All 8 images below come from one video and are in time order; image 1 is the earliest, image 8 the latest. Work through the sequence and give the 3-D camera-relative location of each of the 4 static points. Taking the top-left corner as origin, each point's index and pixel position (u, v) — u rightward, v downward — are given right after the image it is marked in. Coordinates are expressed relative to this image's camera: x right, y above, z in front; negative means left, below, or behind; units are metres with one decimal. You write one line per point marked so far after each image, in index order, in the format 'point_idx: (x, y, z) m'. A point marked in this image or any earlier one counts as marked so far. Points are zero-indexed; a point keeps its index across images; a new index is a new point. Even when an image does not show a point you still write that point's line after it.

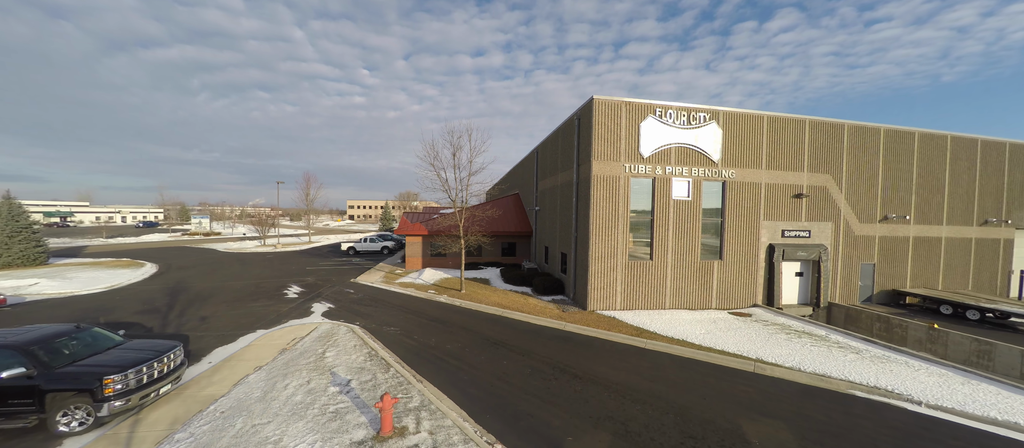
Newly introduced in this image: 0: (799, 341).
0: (+9.7, -3.9, +10.3) m
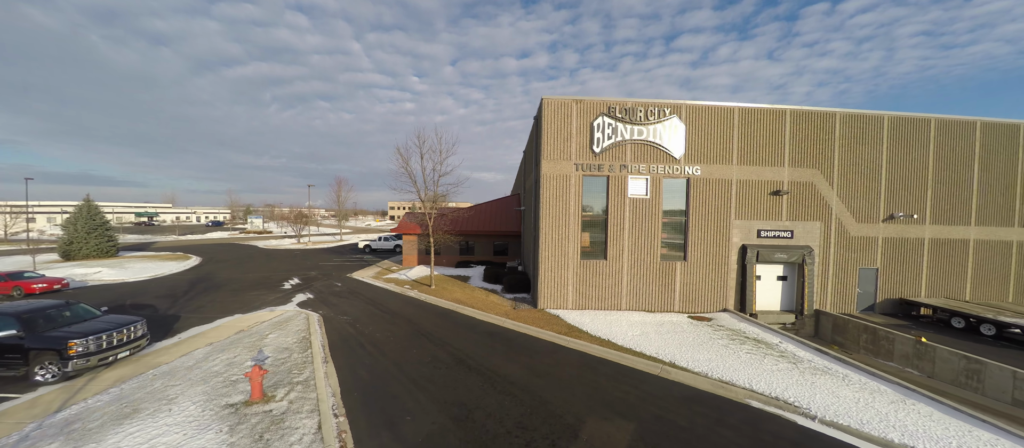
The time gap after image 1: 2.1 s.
0: (+7.1, -3.8, +9.7) m
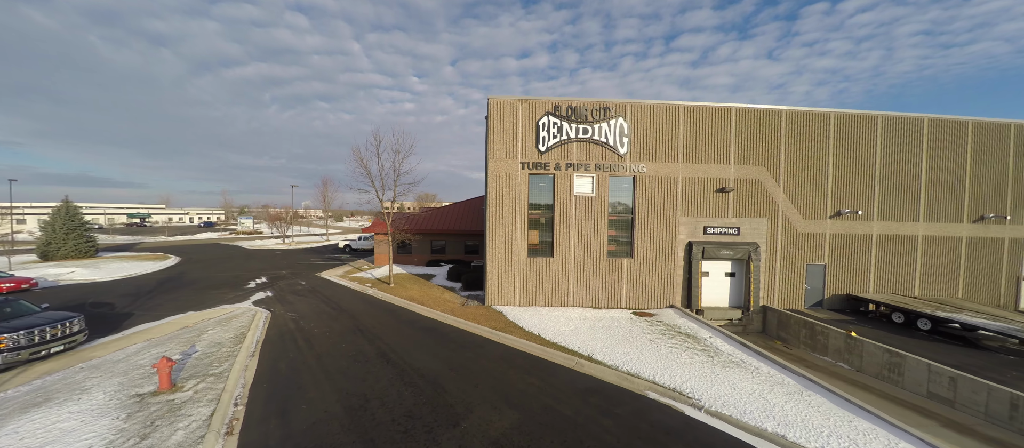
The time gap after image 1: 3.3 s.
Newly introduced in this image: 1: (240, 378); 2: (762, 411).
0: (+4.9, -3.7, +9.9) m
1: (-6.6, -3.8, +7.5) m
2: (+5.2, -4.0, +6.4) m
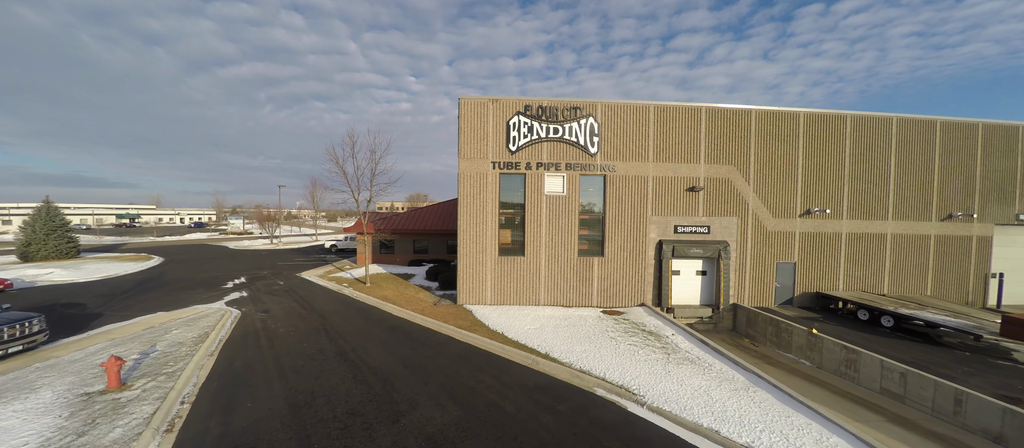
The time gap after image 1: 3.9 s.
0: (+3.7, -3.7, +10.0) m
1: (-7.8, -3.7, +7.5) m
2: (+4.1, -3.9, +6.5) m
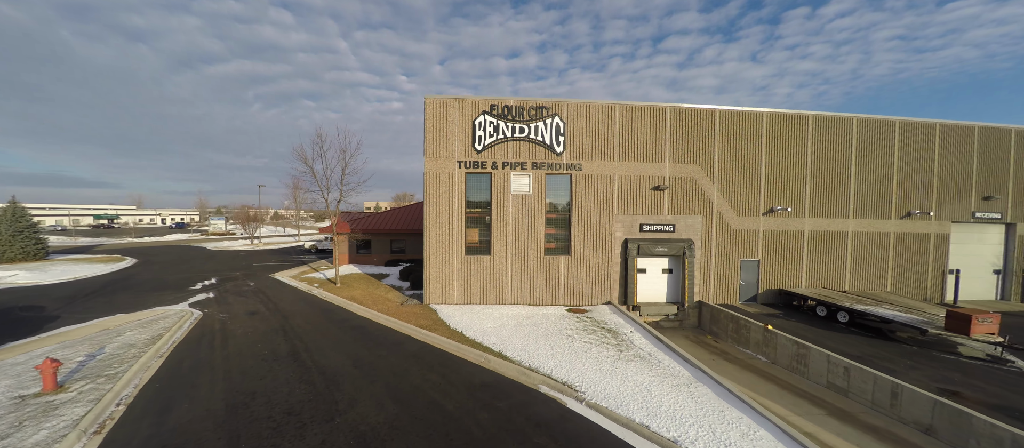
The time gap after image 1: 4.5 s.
0: (+2.3, -3.7, +10.2) m
1: (-9.1, -3.7, +7.4) m
2: (+2.8, -3.9, +6.7) m
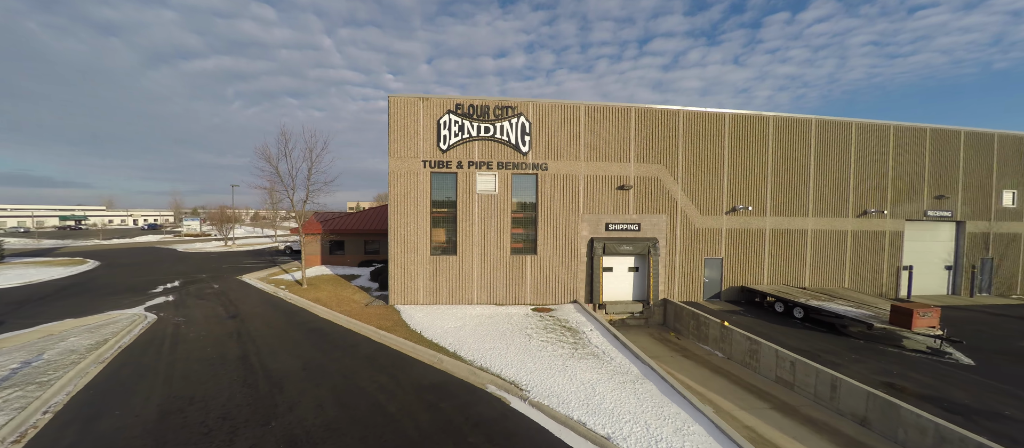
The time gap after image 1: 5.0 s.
0: (+1.0, -3.7, +10.3) m
1: (-10.3, -3.8, +7.2) m
2: (+1.6, -3.9, +6.8) m
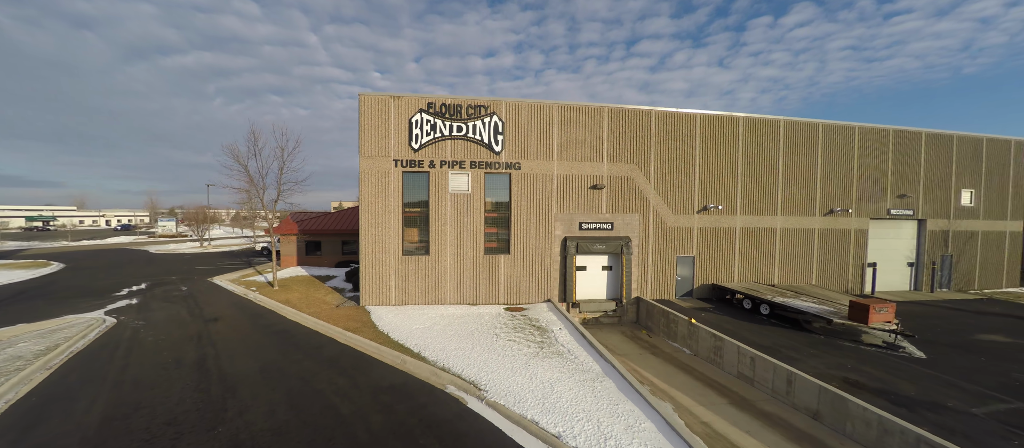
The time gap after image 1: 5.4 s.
0: (0.0, -3.7, +10.4) m
1: (-11.3, -3.8, +6.9) m
2: (+0.6, -3.9, +6.9) m
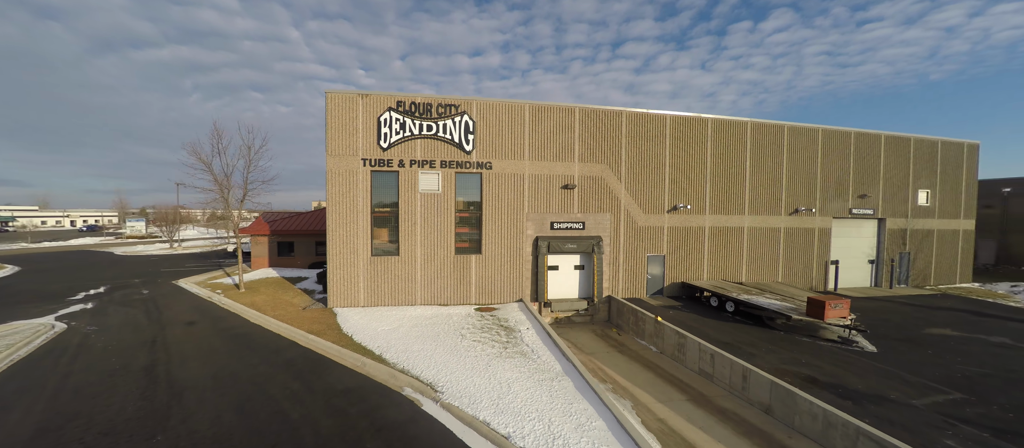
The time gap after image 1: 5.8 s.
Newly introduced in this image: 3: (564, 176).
0: (-1.2, -3.7, +10.4) m
1: (-12.3, -3.9, +6.5) m
2: (-0.4, -3.9, +7.0) m
3: (+2.5, +2.2, +14.5) m
